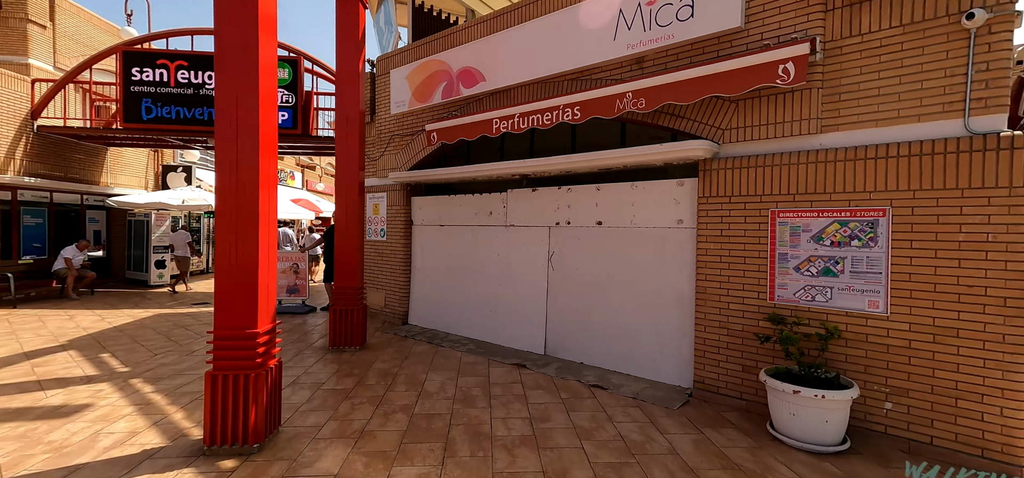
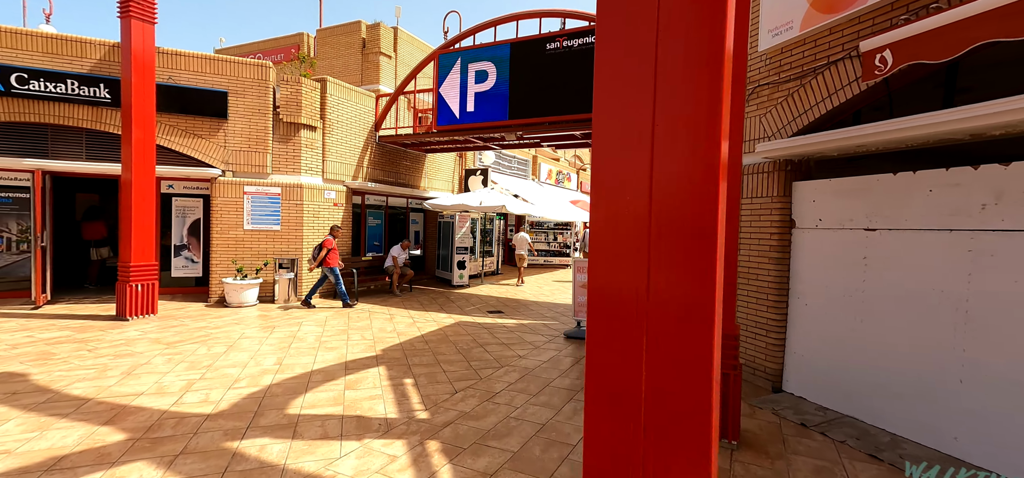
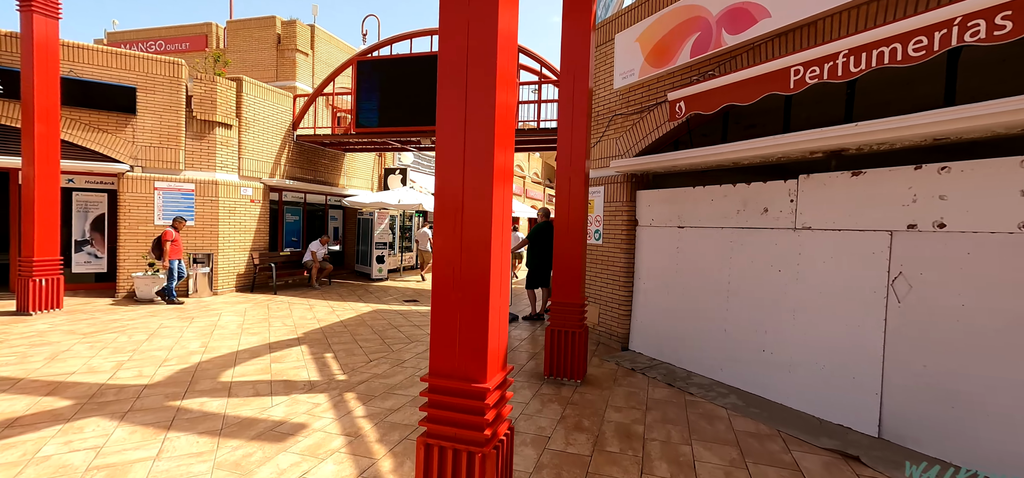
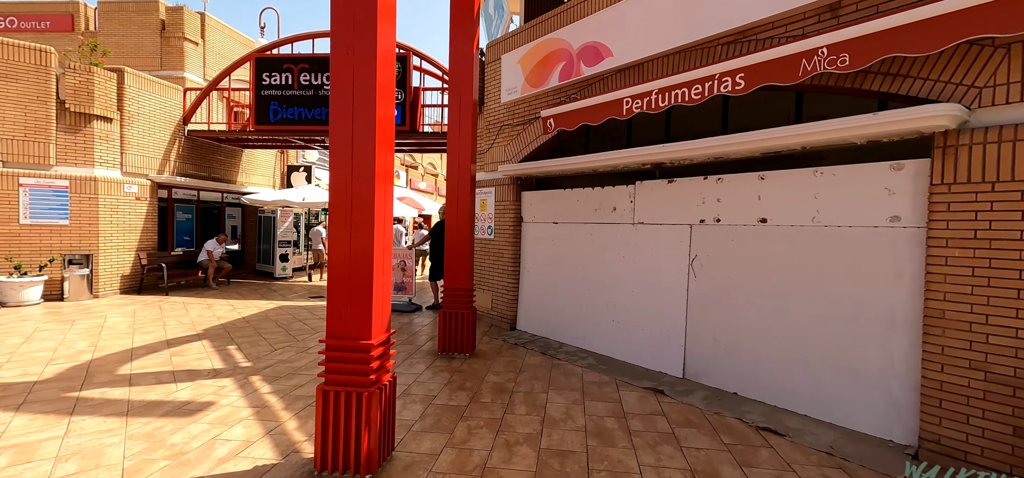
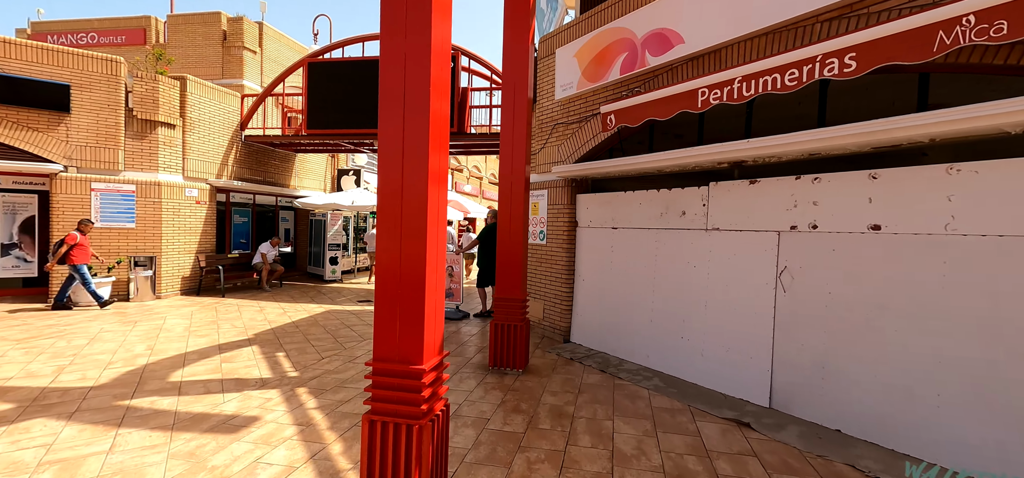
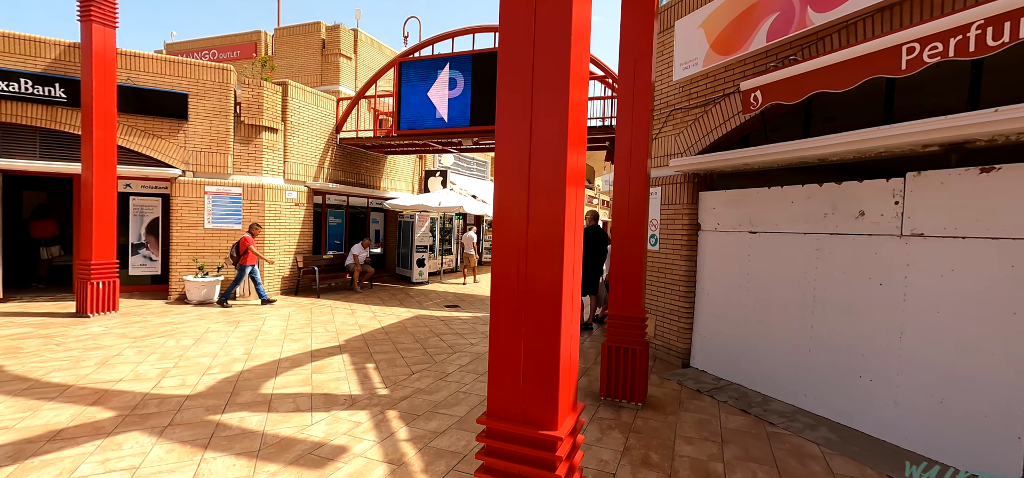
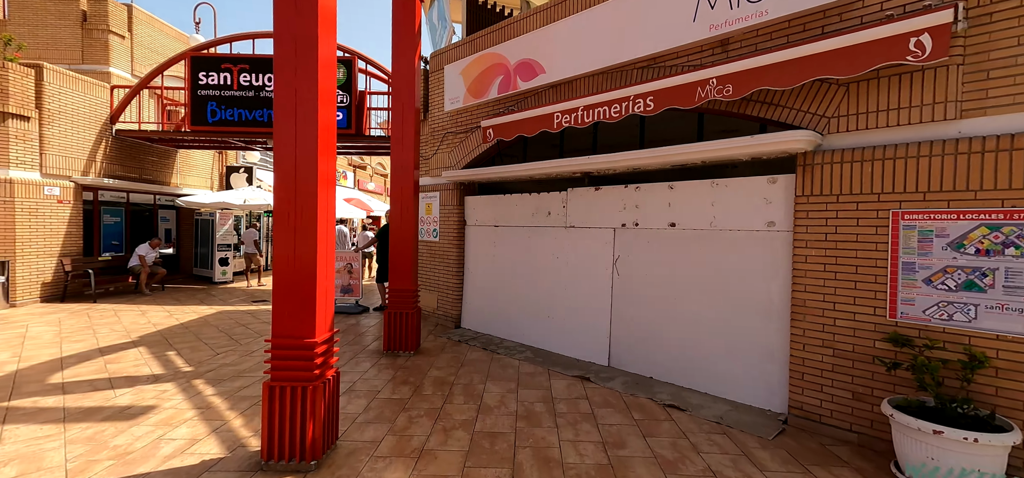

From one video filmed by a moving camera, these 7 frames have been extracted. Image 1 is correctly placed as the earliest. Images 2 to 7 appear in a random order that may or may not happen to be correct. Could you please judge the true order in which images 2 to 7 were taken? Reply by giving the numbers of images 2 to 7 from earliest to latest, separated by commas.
7, 4, 5, 3, 6, 2
